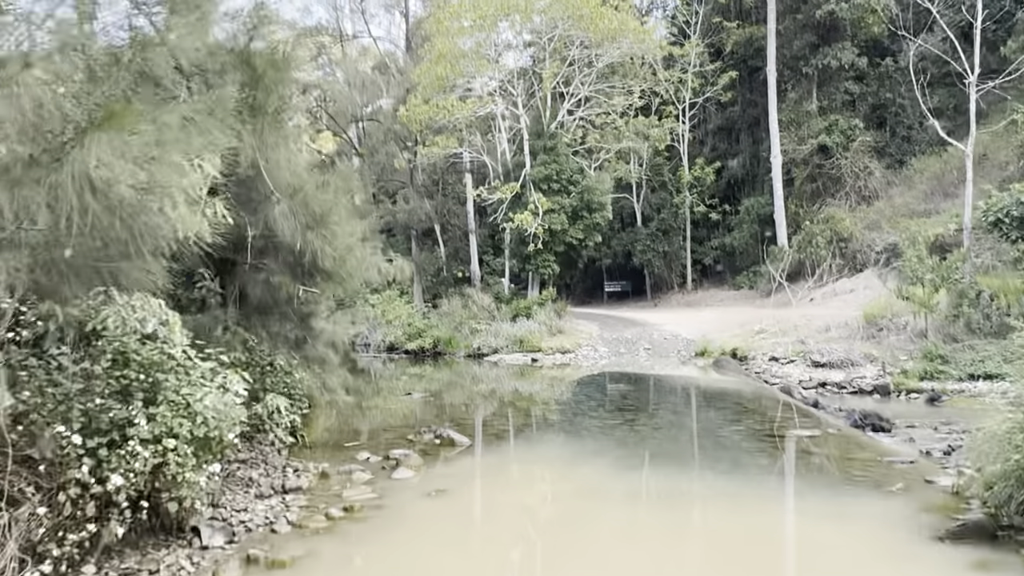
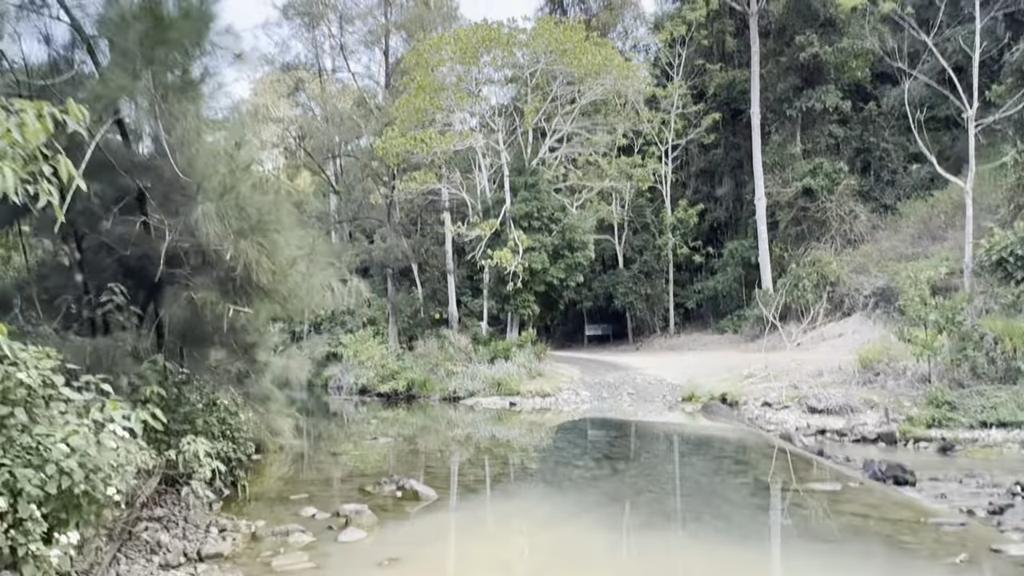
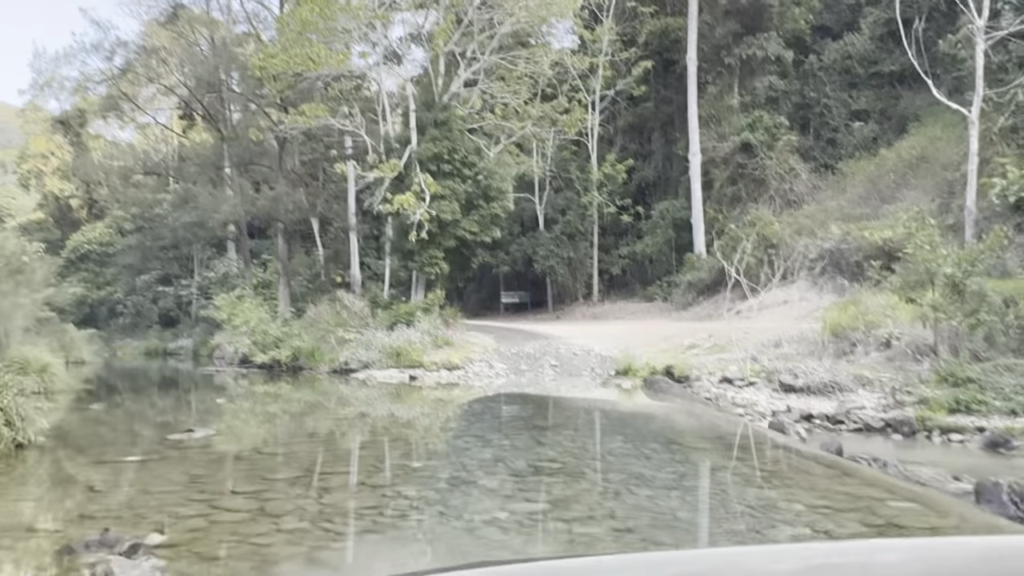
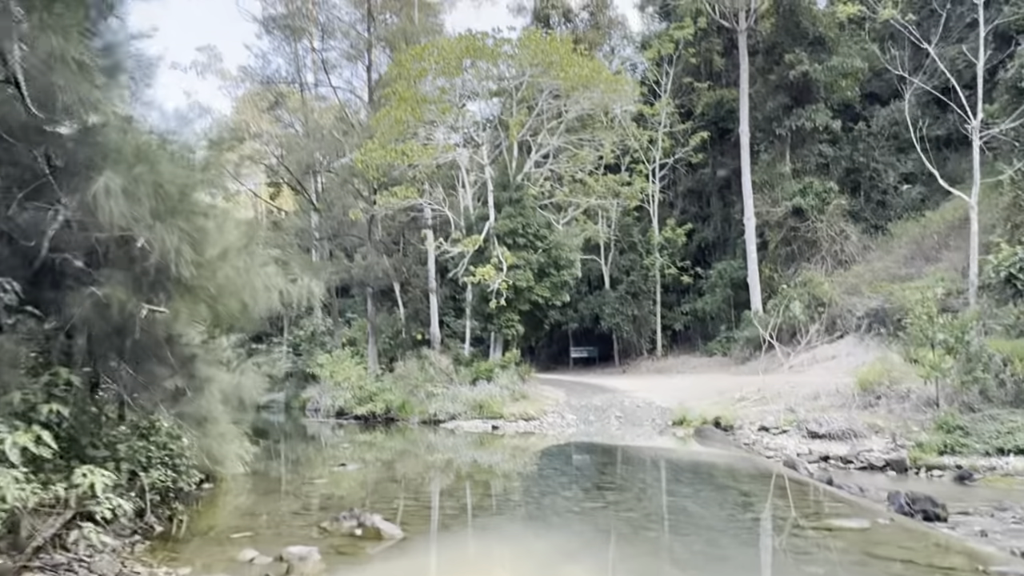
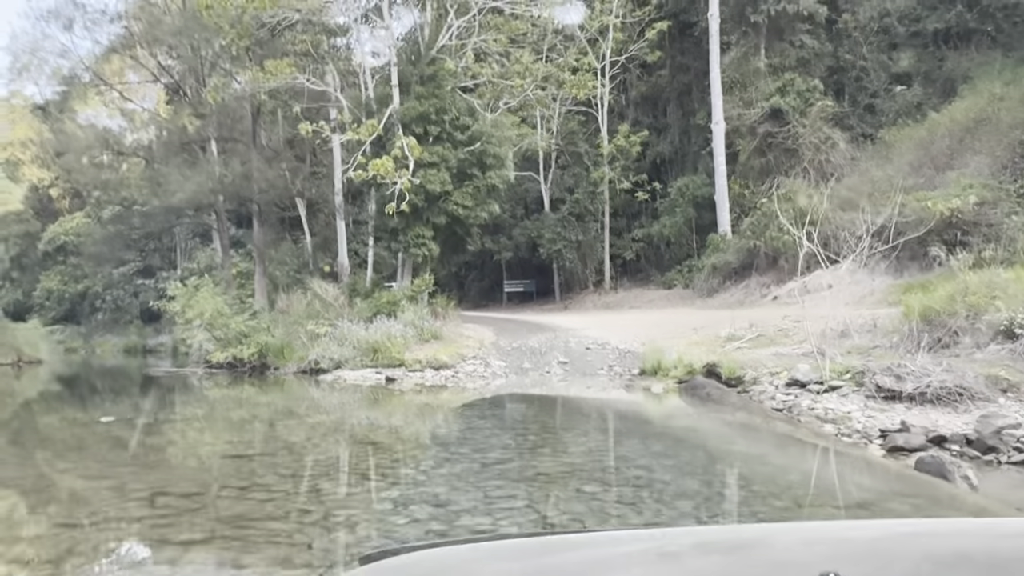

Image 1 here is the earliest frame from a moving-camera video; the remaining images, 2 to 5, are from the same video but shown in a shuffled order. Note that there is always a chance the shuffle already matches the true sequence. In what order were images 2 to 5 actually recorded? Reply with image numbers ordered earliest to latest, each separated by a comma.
2, 4, 3, 5
